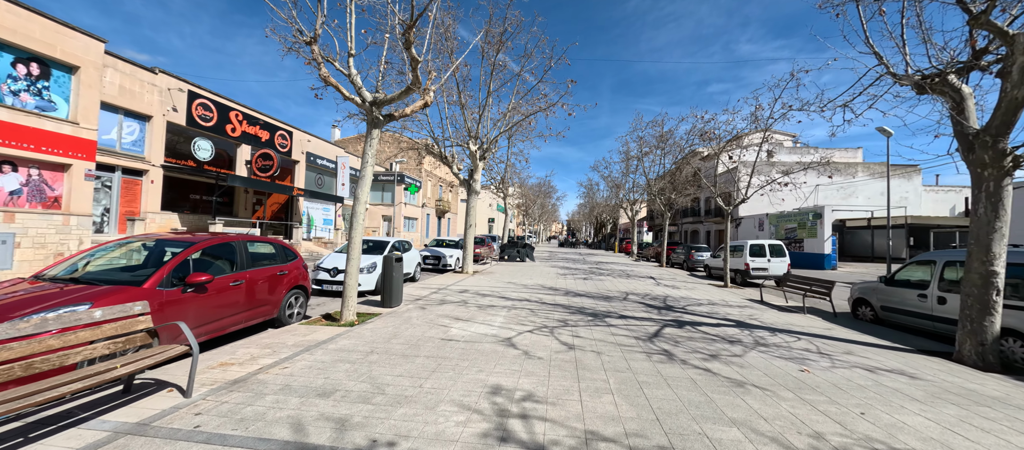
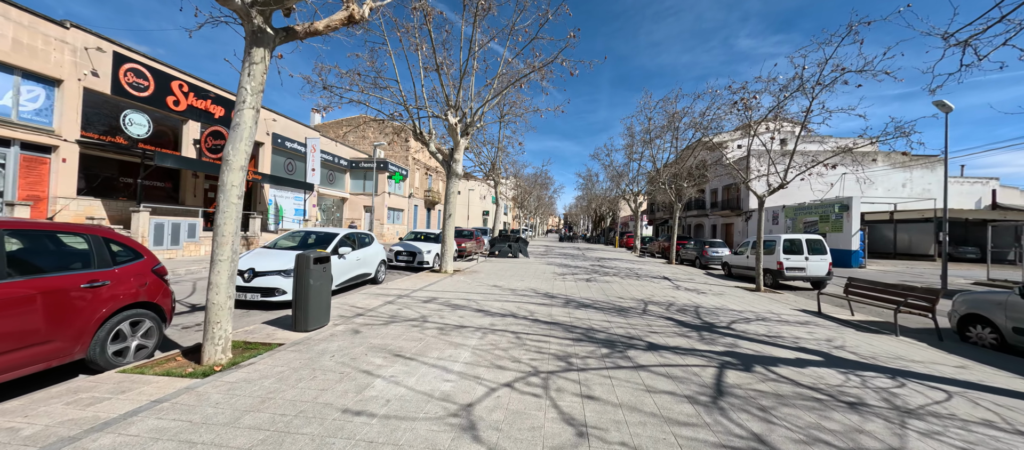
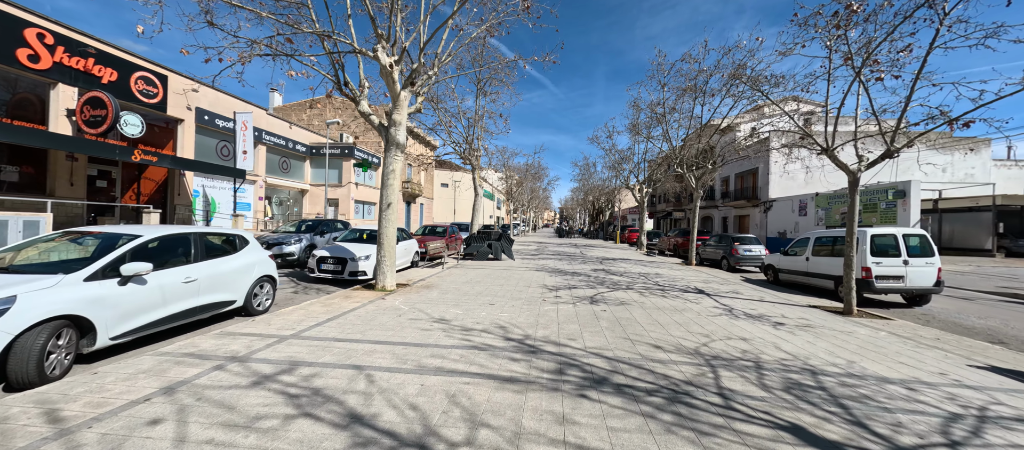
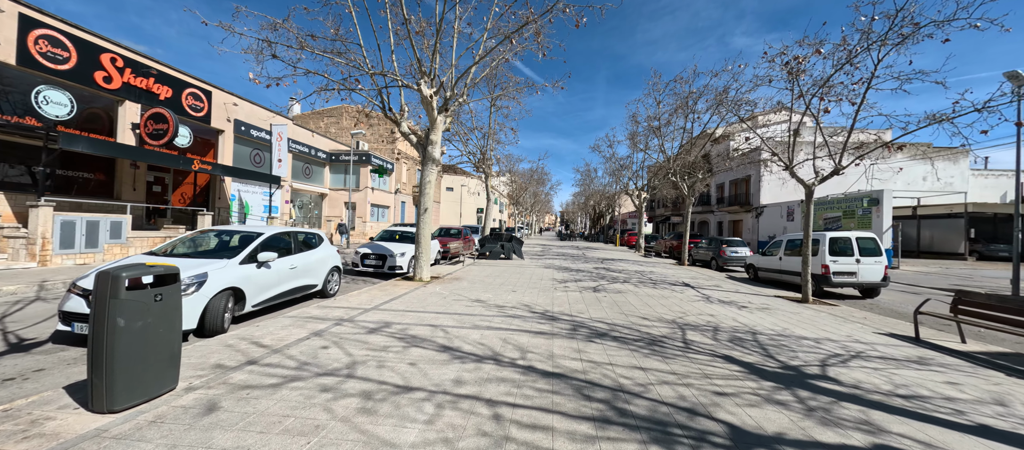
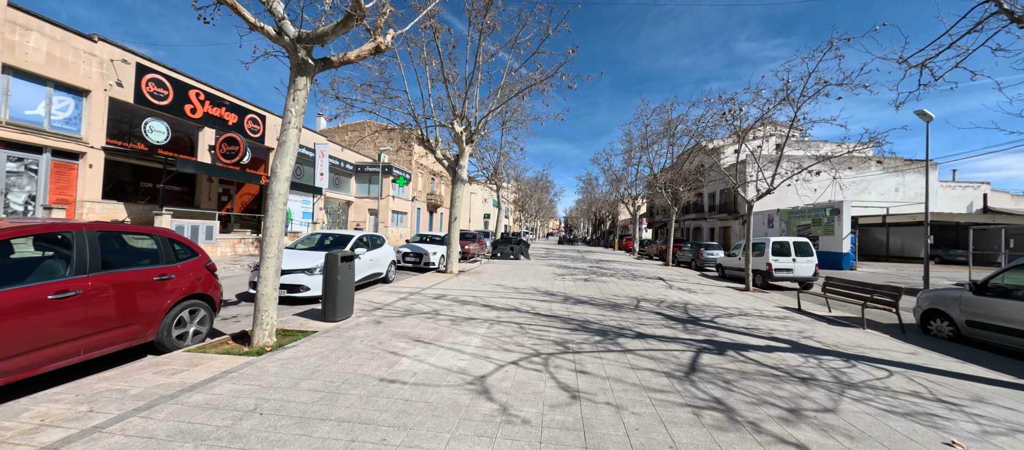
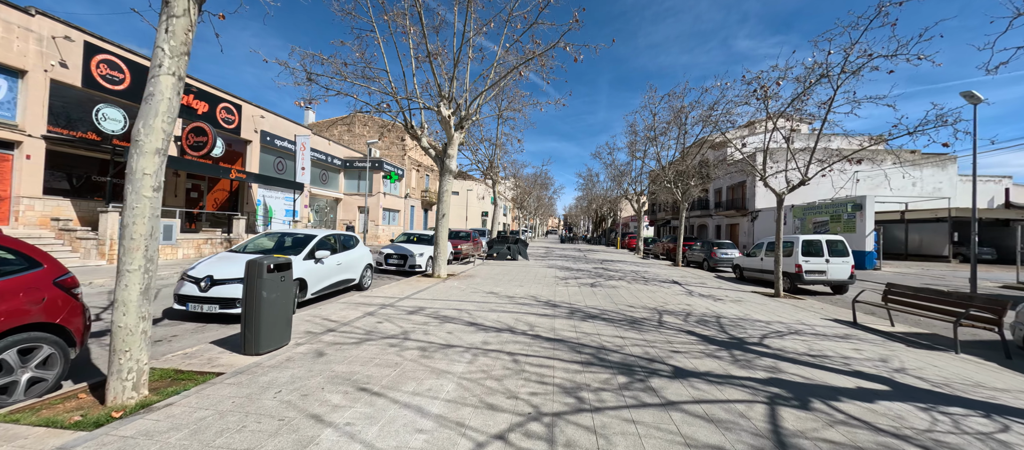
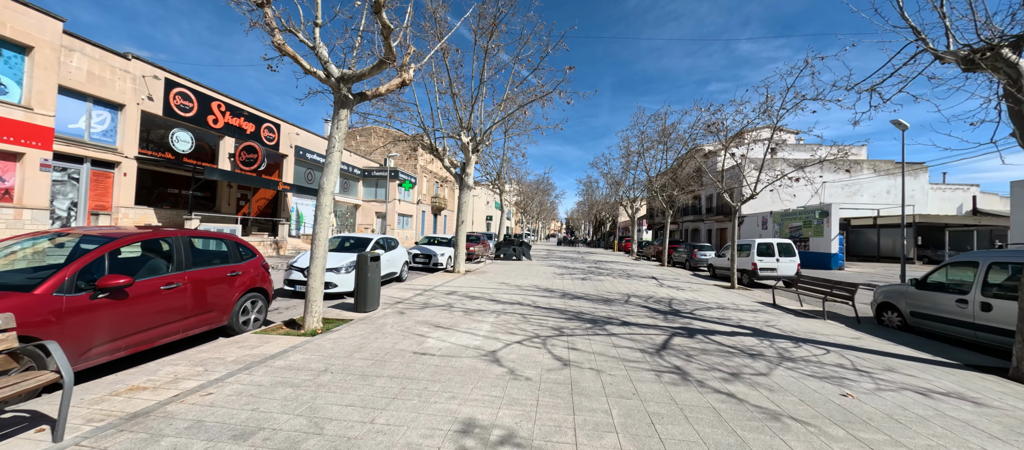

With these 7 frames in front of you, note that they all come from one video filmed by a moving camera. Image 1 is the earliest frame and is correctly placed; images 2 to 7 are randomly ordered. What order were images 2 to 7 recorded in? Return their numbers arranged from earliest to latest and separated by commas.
7, 5, 2, 6, 4, 3
